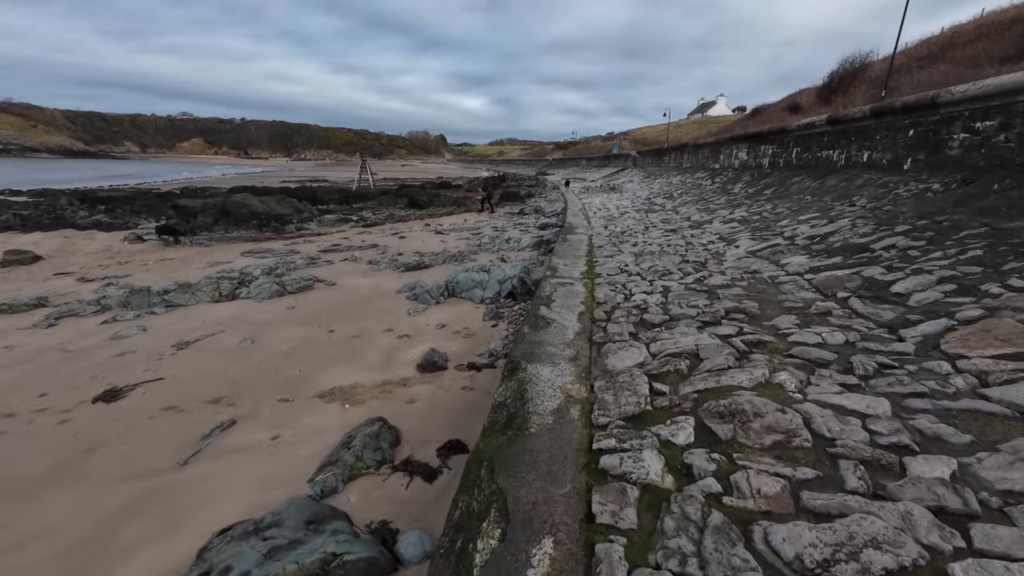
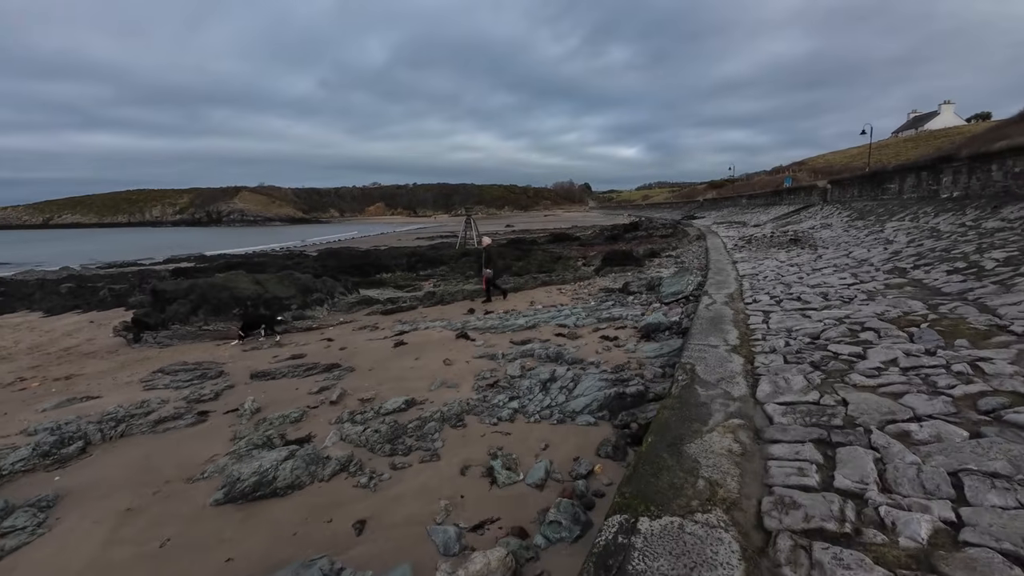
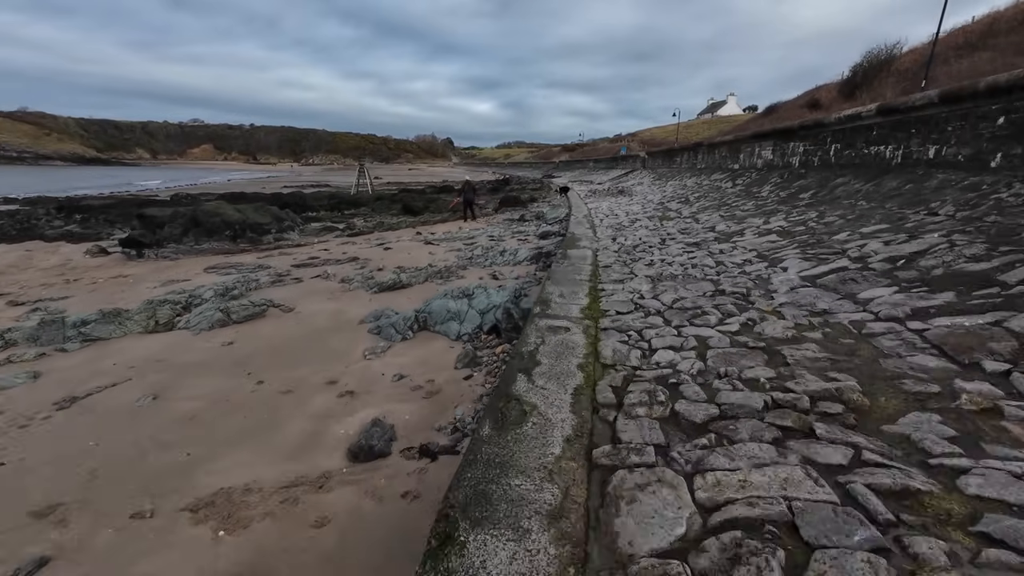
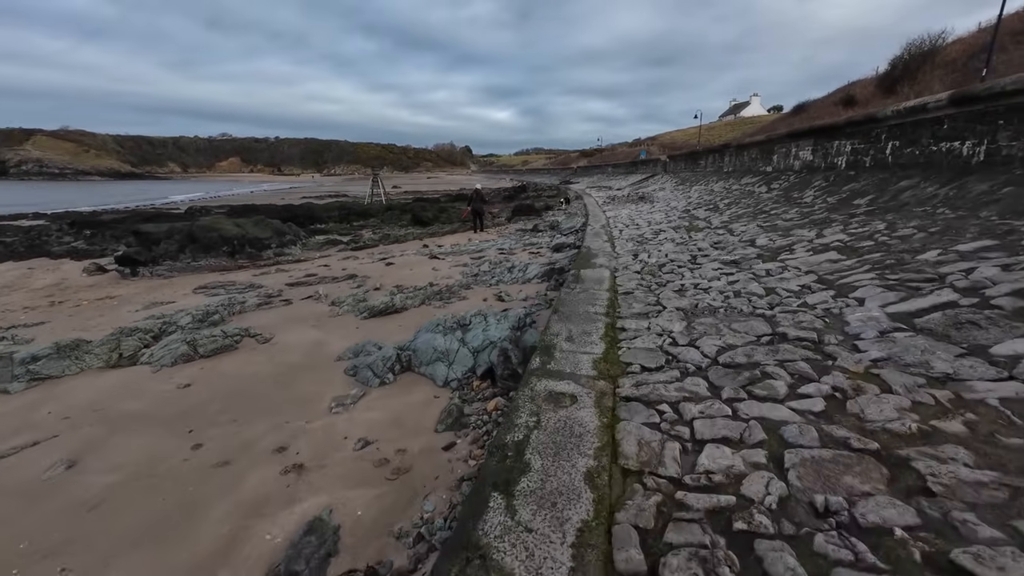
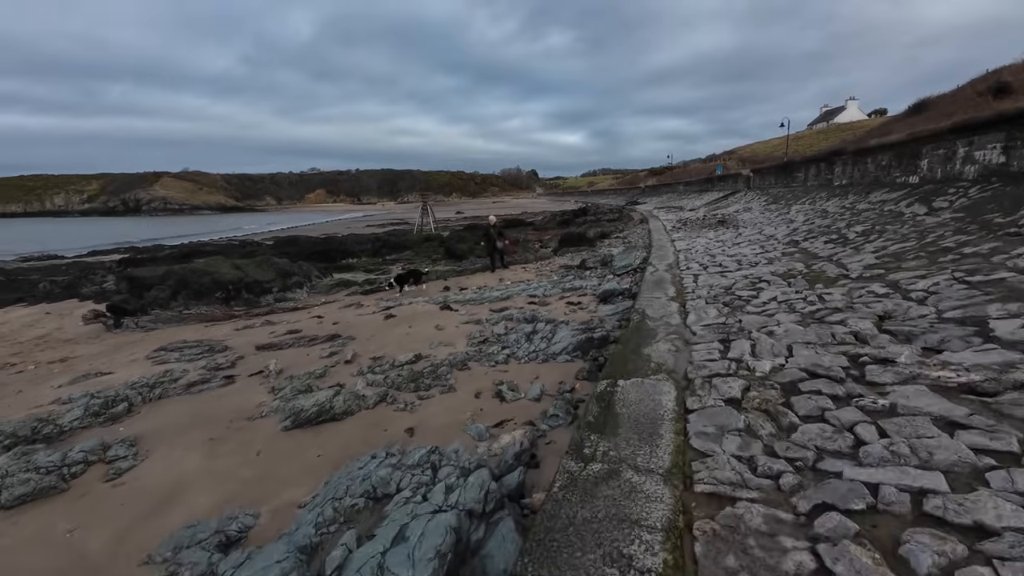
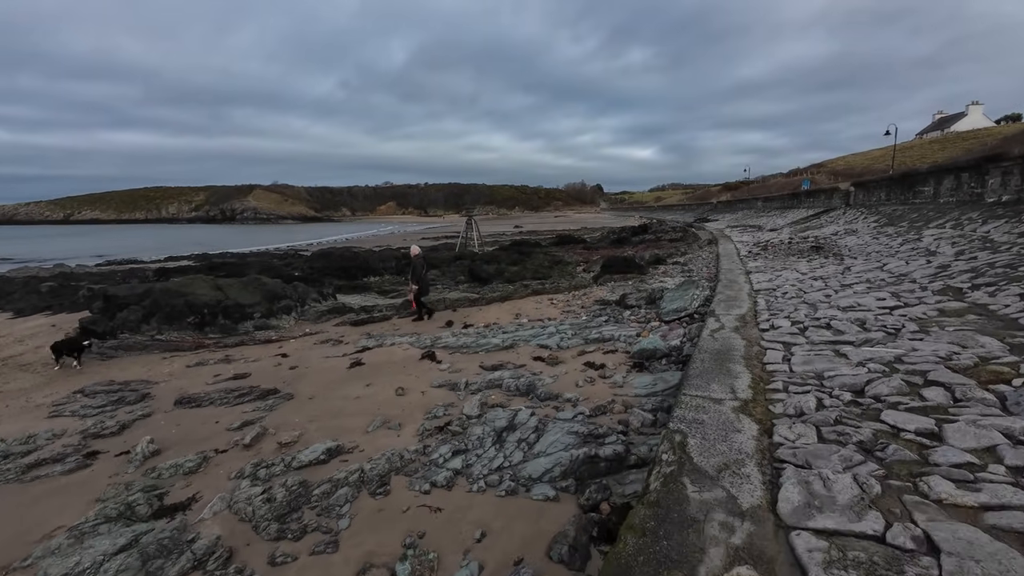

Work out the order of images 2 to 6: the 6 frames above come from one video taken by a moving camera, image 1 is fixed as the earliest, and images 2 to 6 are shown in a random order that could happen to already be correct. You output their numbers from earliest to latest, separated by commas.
3, 4, 5, 2, 6
